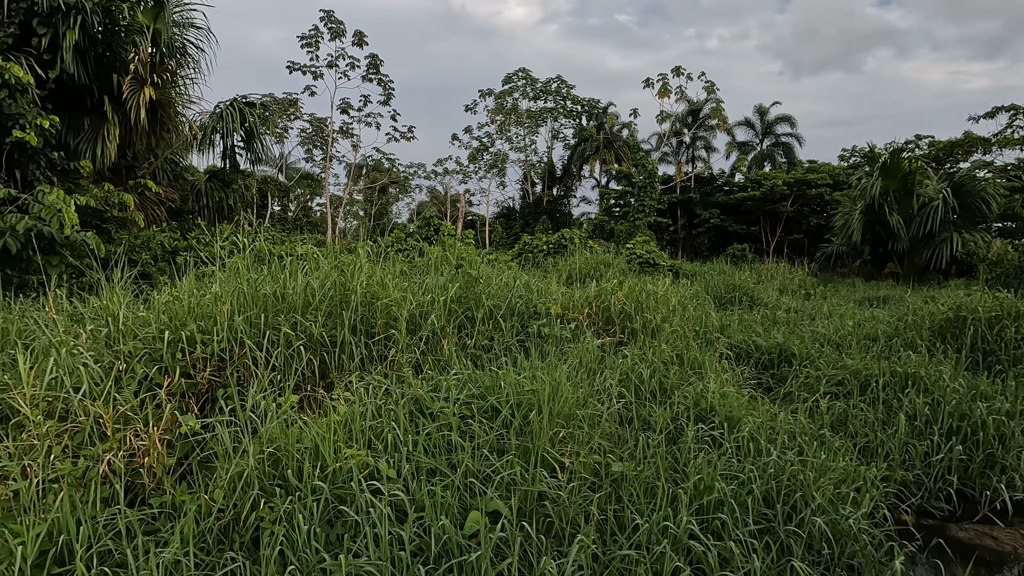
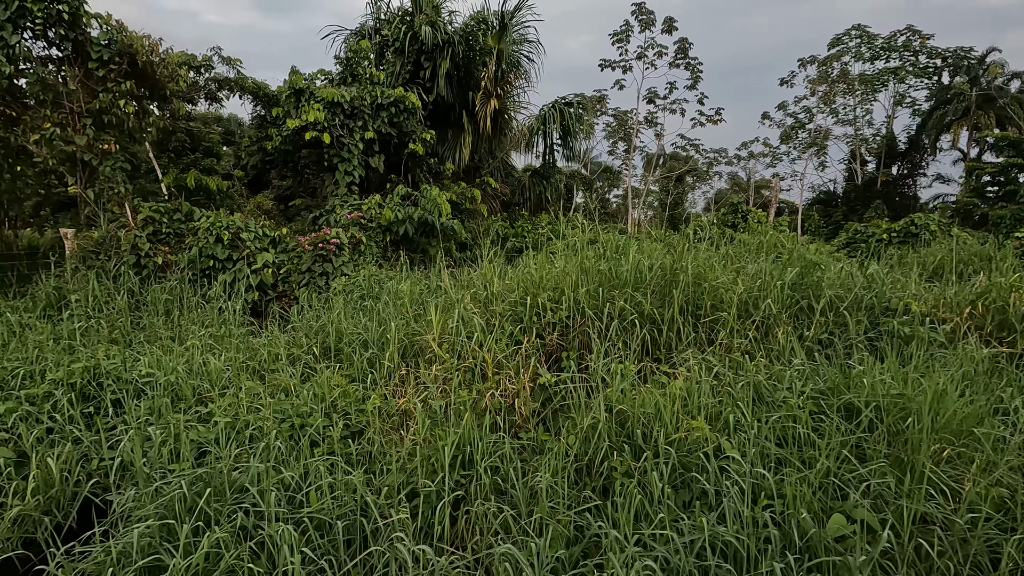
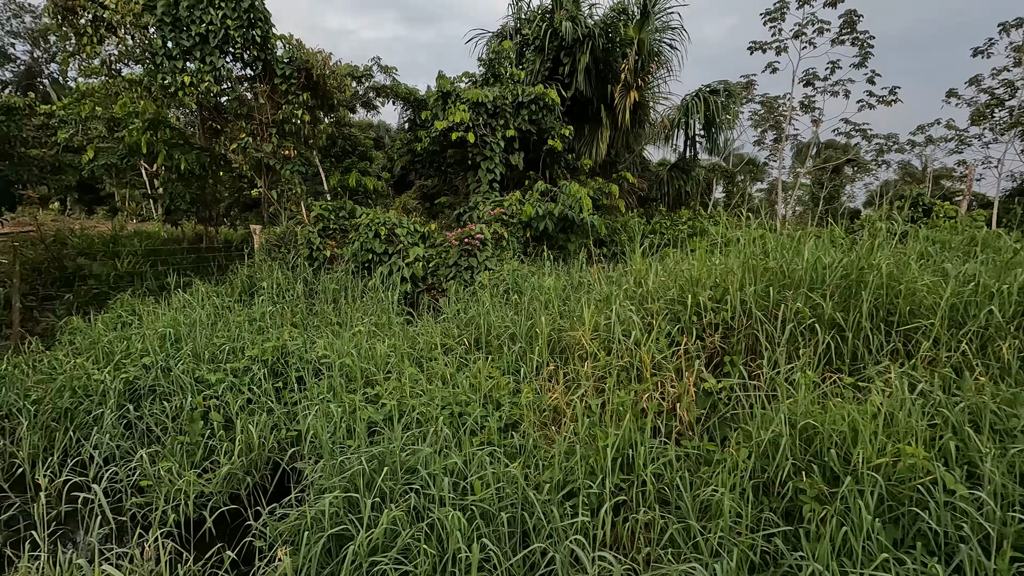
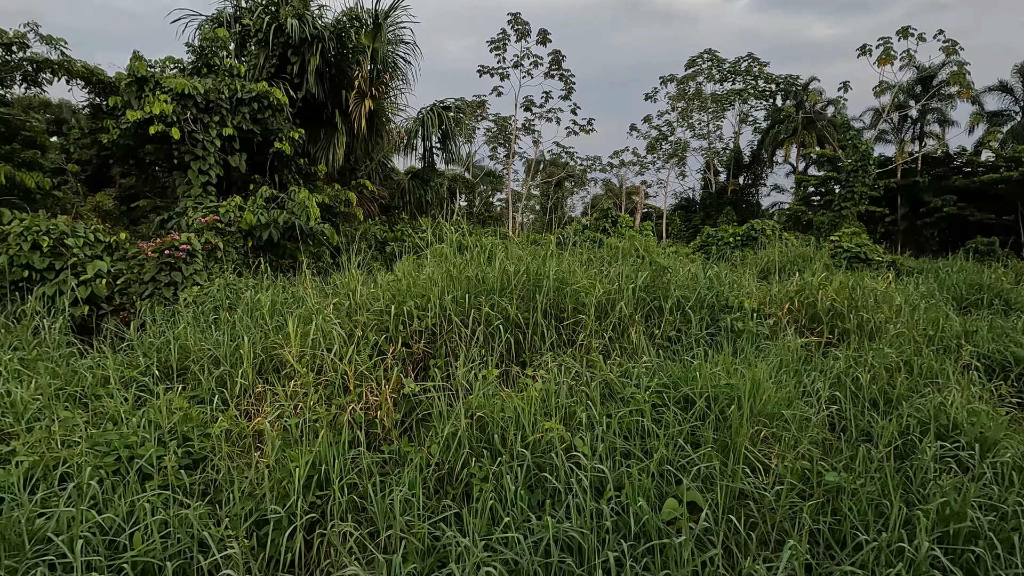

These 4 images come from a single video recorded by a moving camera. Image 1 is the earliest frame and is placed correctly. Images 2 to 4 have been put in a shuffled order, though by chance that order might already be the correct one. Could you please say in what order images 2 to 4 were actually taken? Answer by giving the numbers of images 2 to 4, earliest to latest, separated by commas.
4, 2, 3
